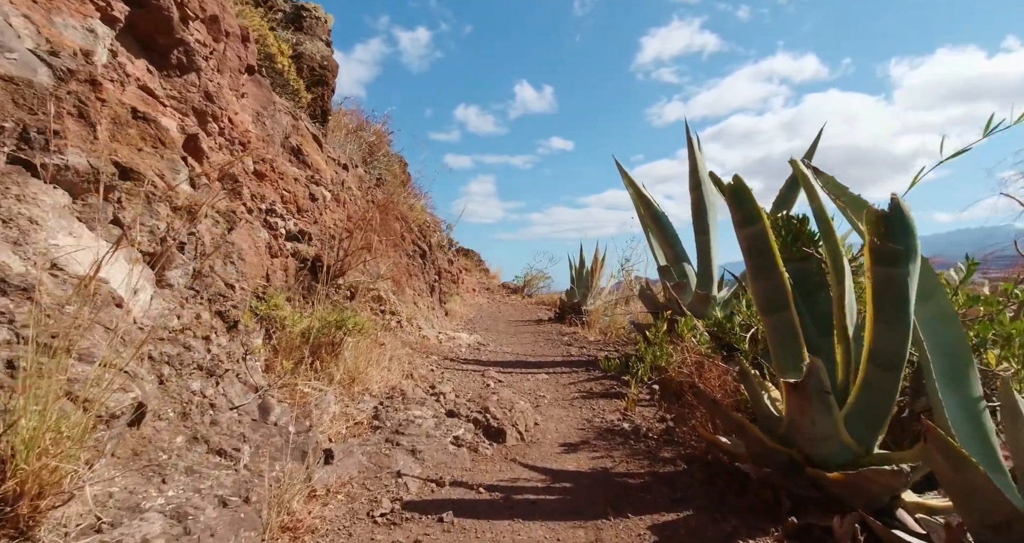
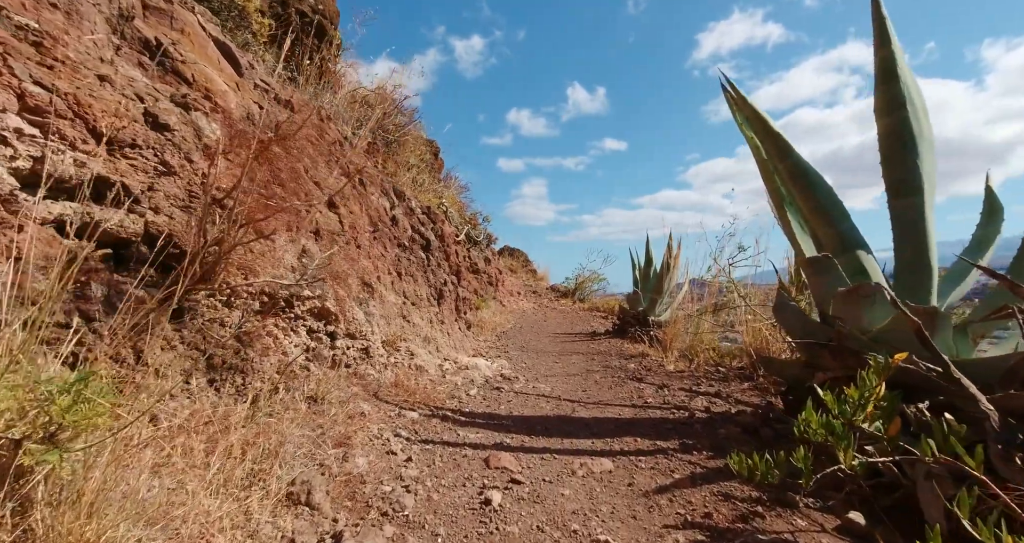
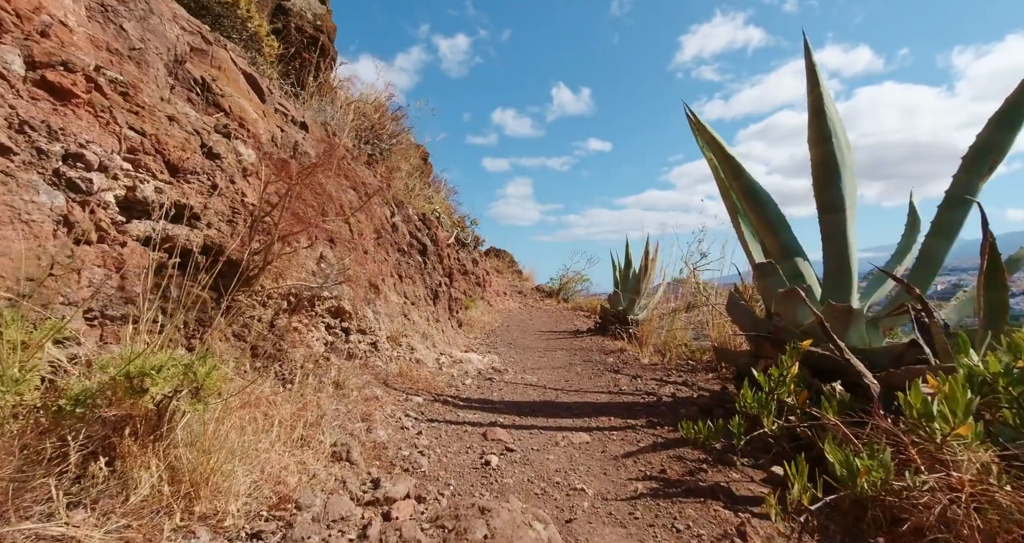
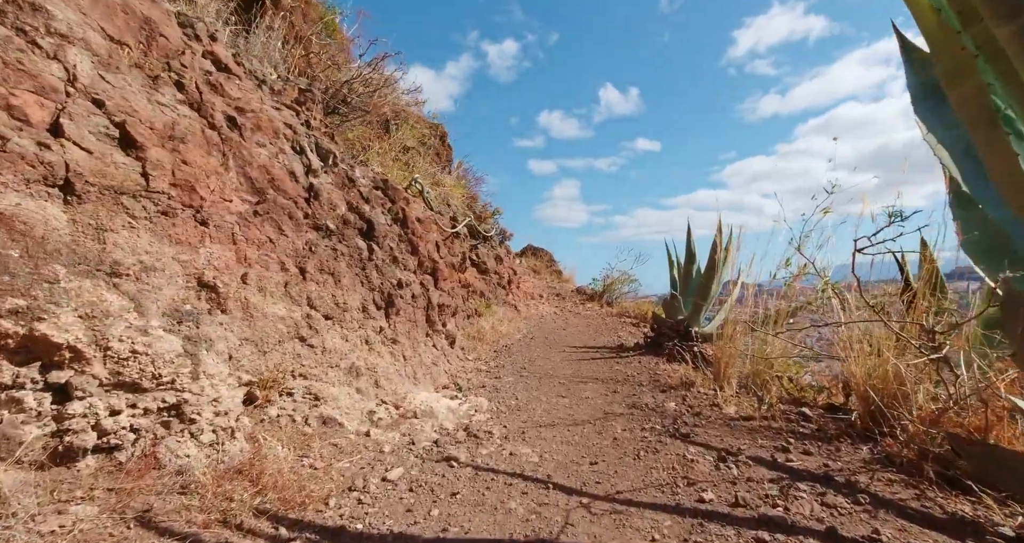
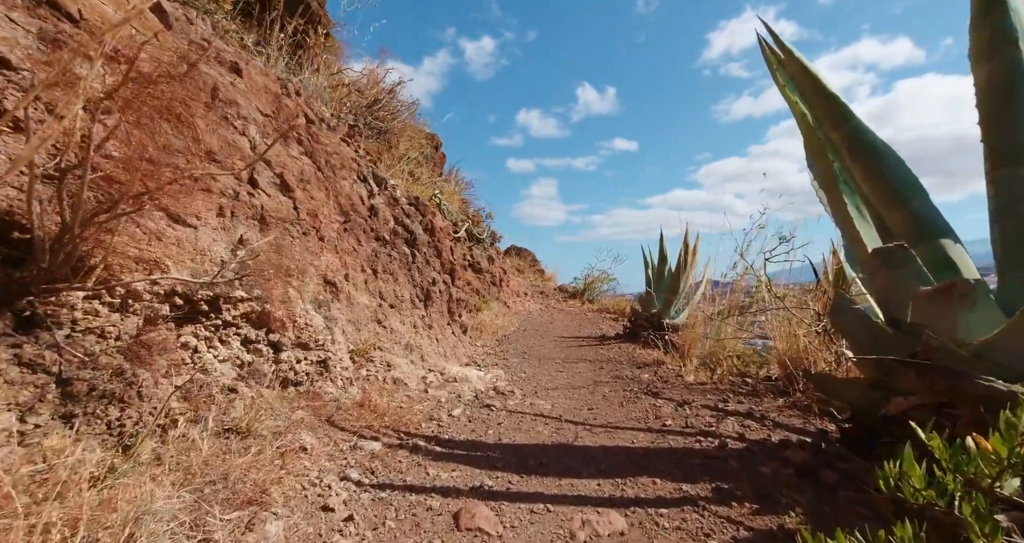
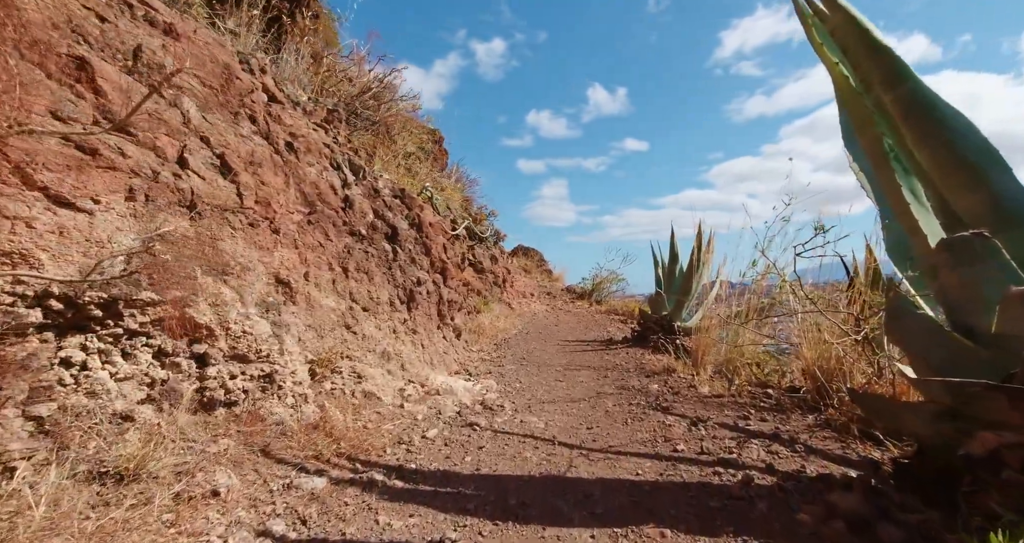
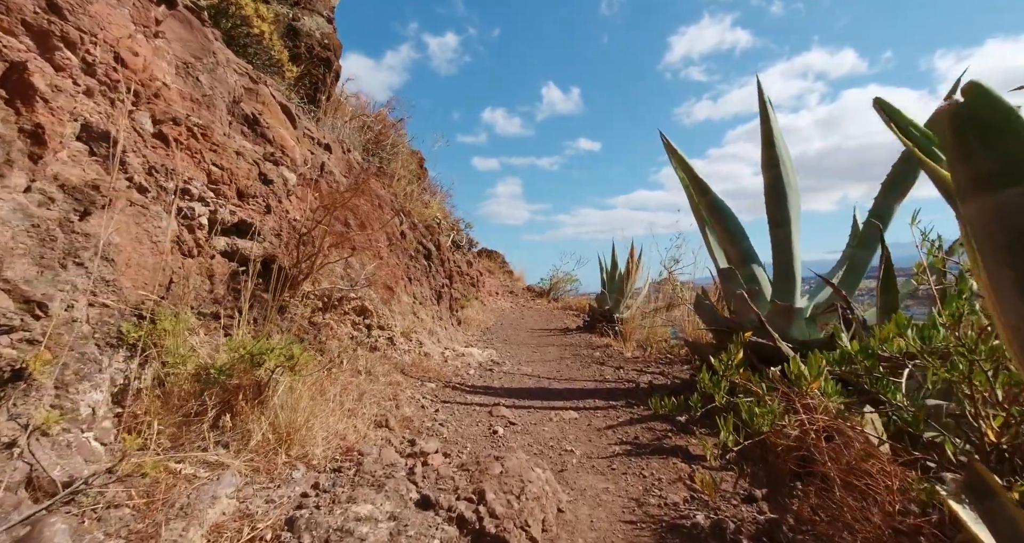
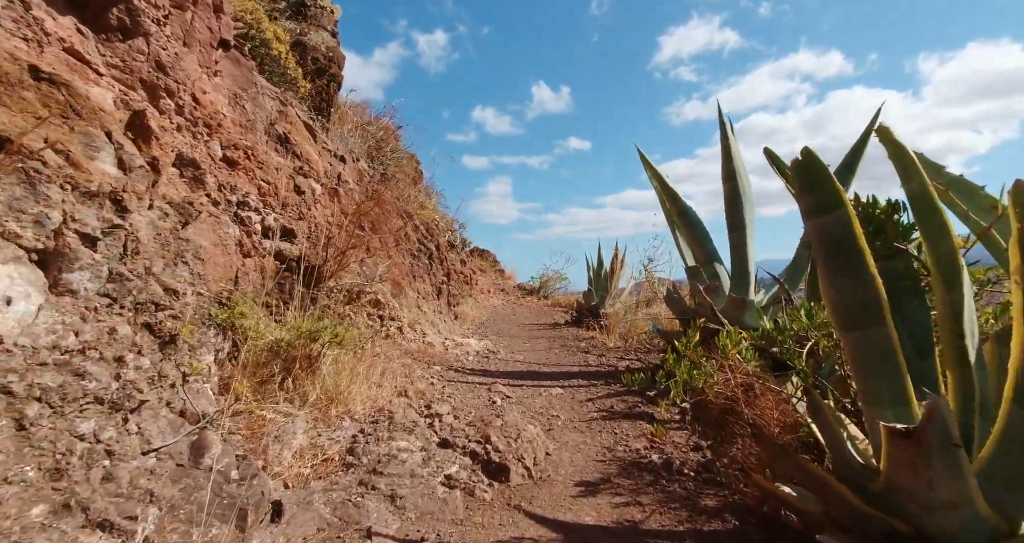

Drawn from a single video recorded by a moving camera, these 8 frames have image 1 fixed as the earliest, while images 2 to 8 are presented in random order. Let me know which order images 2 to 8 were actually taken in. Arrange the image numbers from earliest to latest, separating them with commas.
8, 7, 3, 2, 5, 6, 4
